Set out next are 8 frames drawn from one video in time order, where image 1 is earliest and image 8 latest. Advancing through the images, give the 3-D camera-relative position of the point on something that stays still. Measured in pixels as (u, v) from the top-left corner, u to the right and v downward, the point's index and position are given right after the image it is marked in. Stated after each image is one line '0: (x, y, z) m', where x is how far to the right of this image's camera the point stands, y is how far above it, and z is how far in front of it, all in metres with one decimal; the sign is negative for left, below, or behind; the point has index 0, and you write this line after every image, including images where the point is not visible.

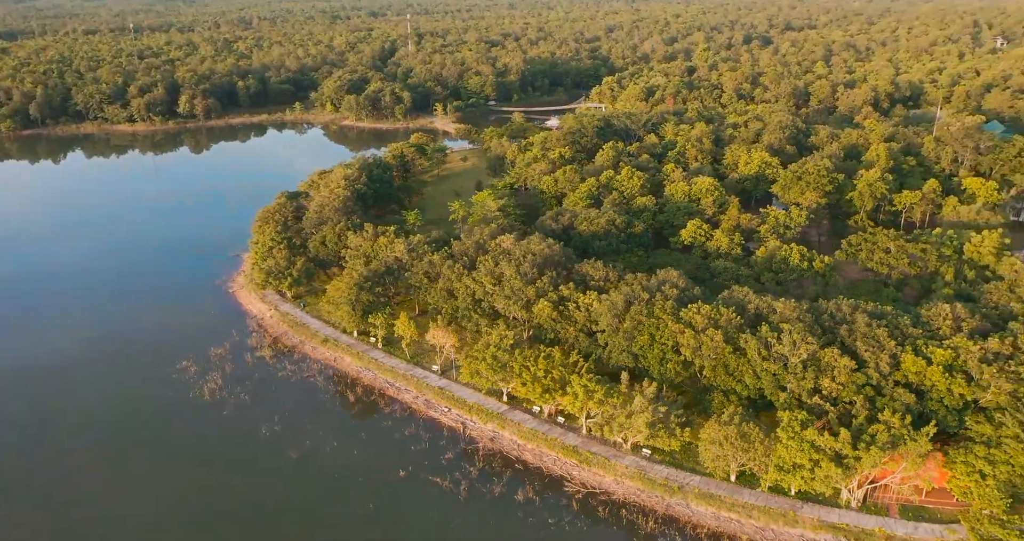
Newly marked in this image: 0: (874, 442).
0: (+7.8, -3.7, +13.4) m
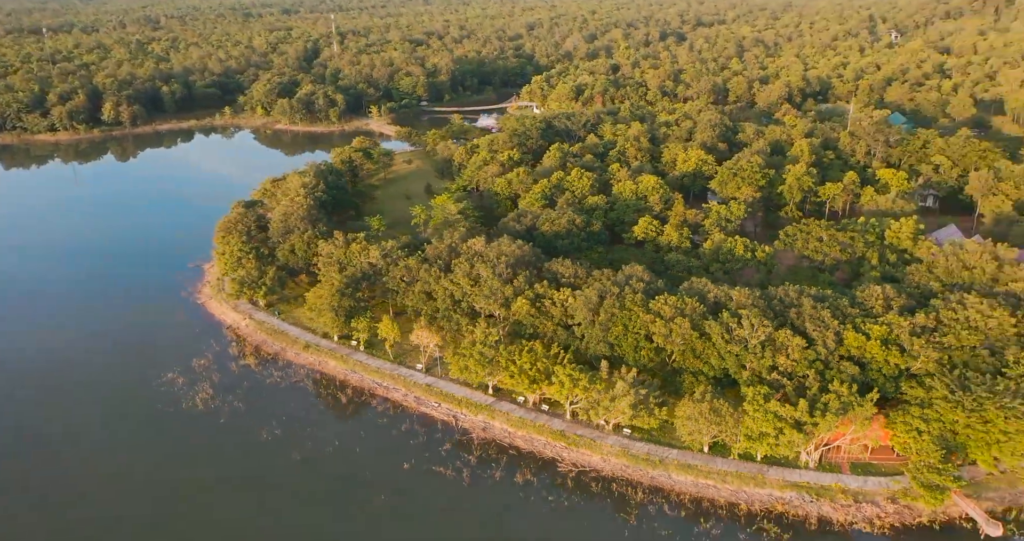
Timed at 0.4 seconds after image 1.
0: (+7.7, -3.4, +15.2) m
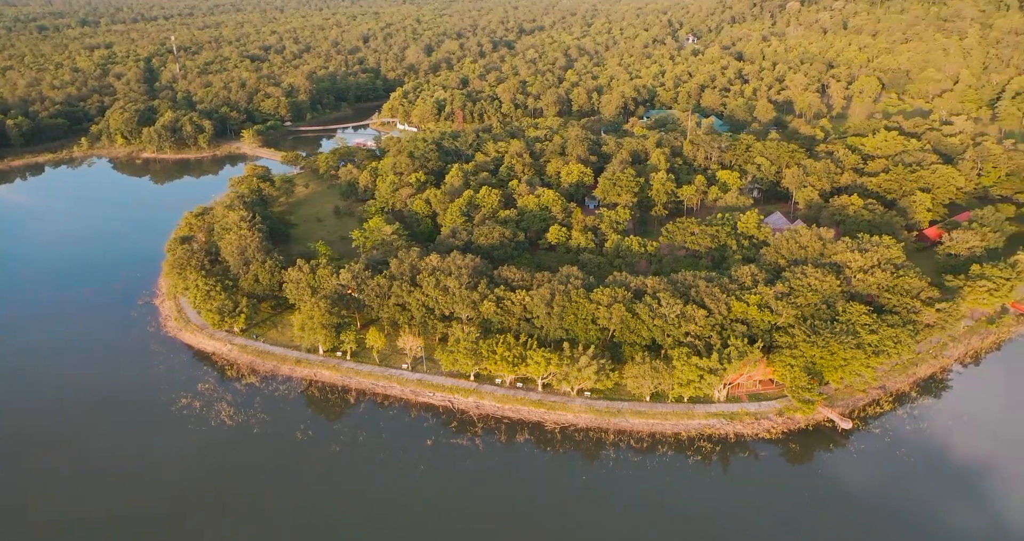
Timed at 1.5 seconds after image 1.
0: (+7.4, -2.9, +21.1) m
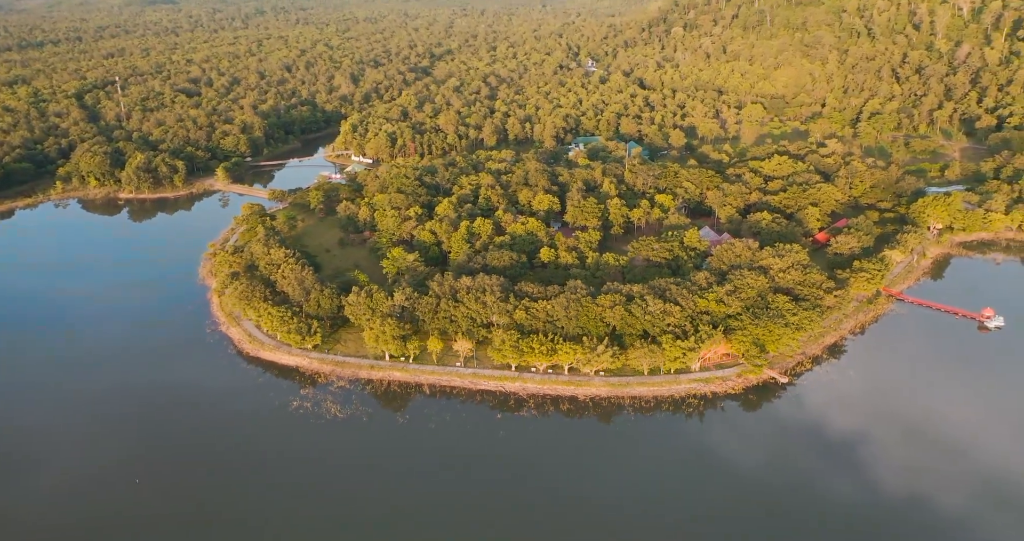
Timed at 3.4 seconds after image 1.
0: (+8.9, -3.2, +29.2) m
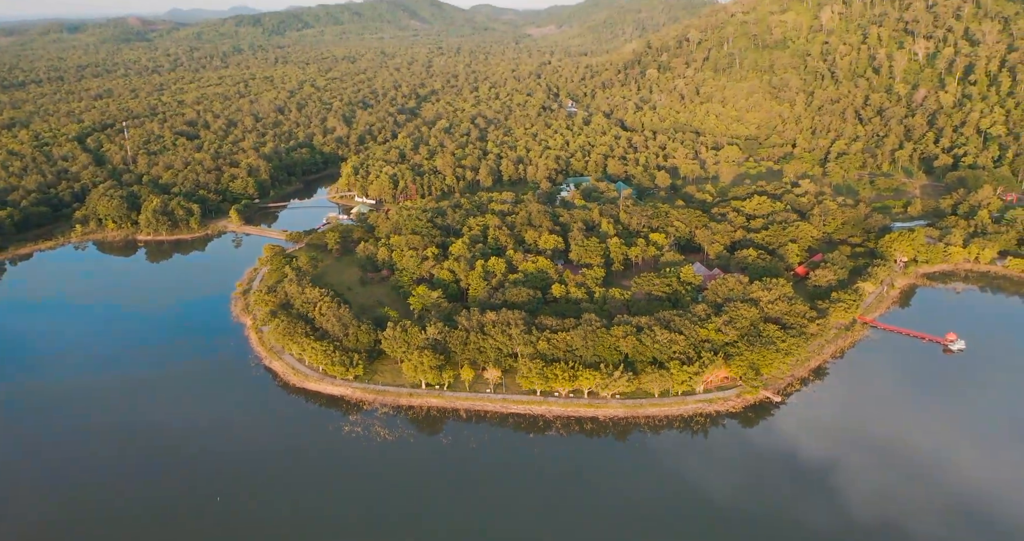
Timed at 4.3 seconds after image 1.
0: (+10.2, -4.9, +32.9) m
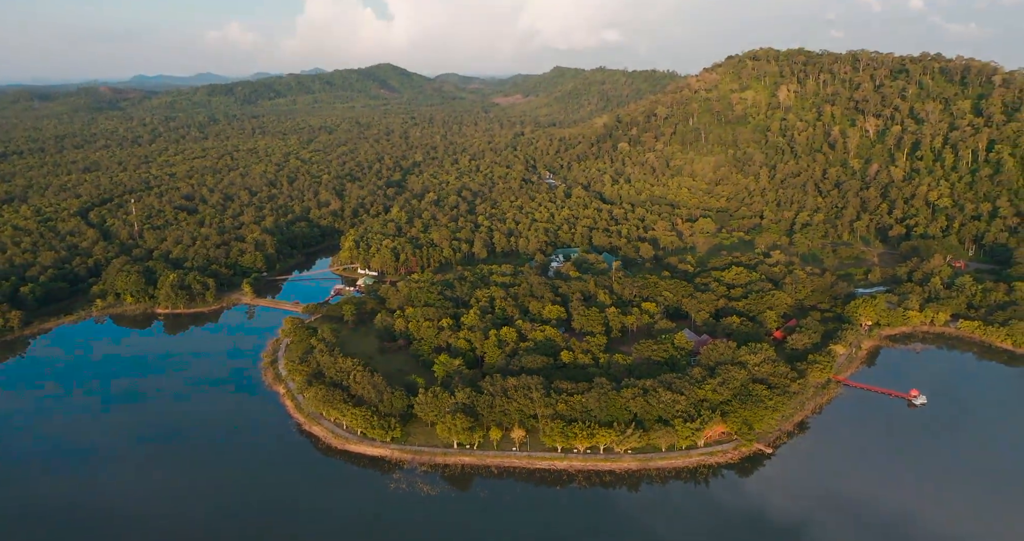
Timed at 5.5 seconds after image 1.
0: (+11.5, -8.9, +37.3) m
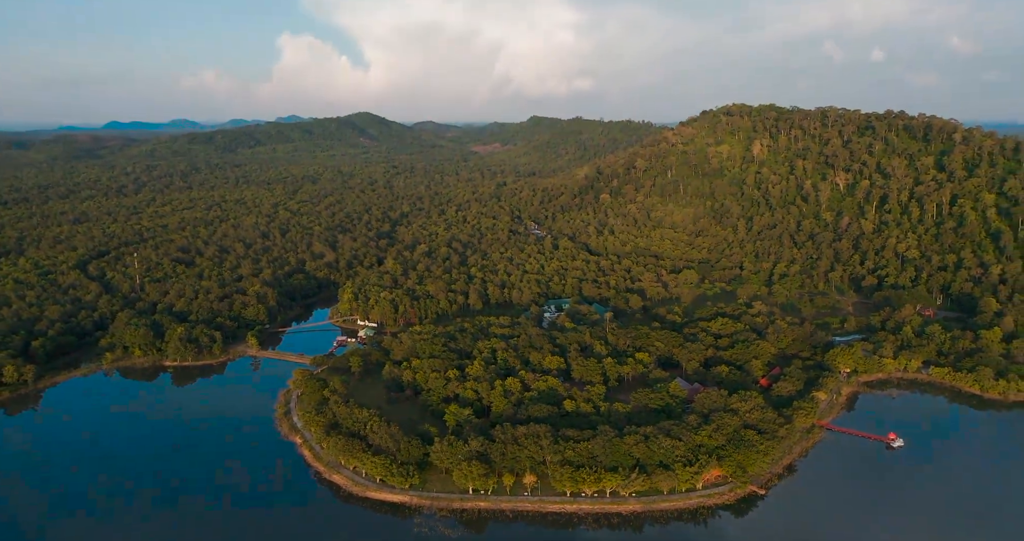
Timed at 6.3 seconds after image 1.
0: (+12.2, -12.4, +40.2) m
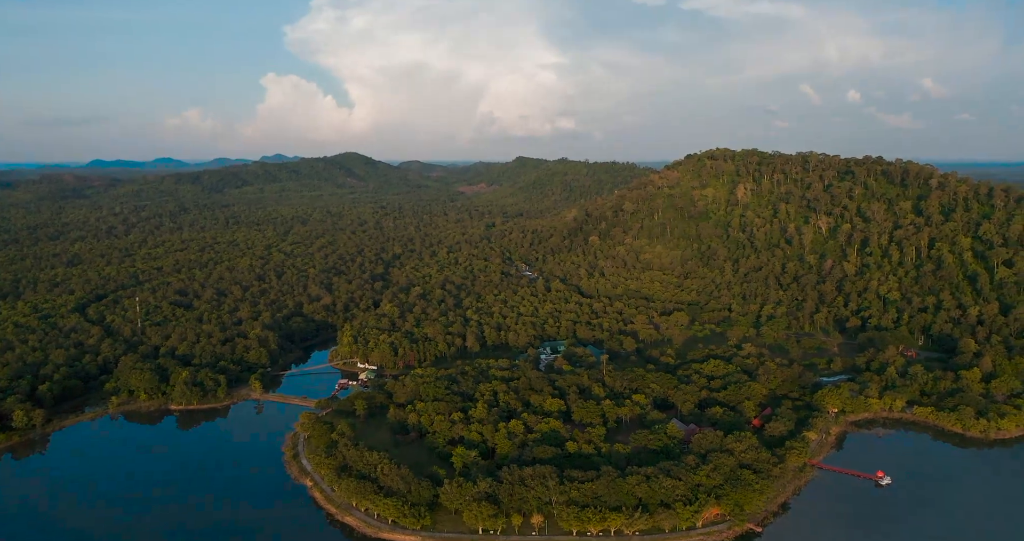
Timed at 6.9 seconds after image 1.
0: (+12.7, -15.6, +42.0) m
